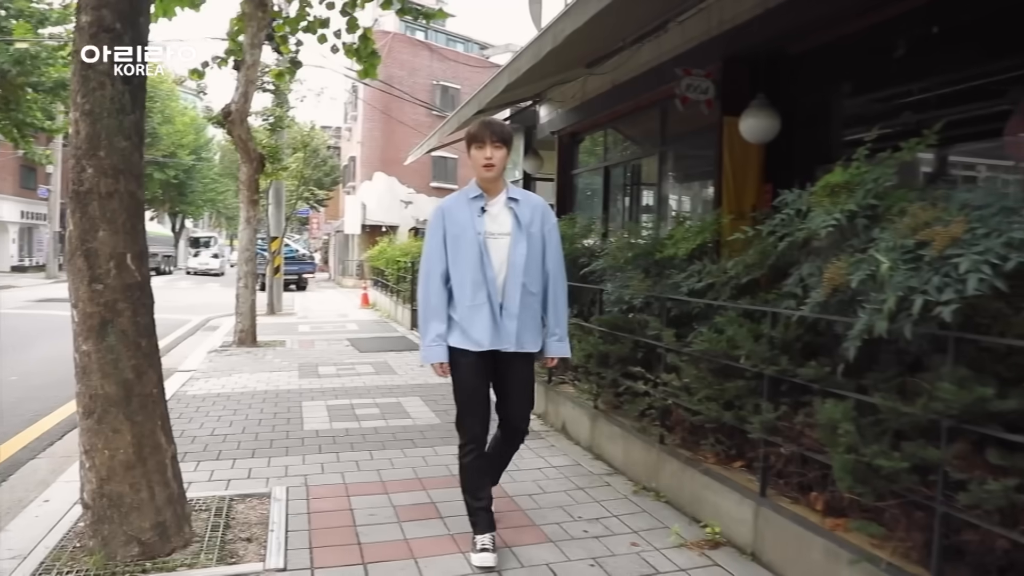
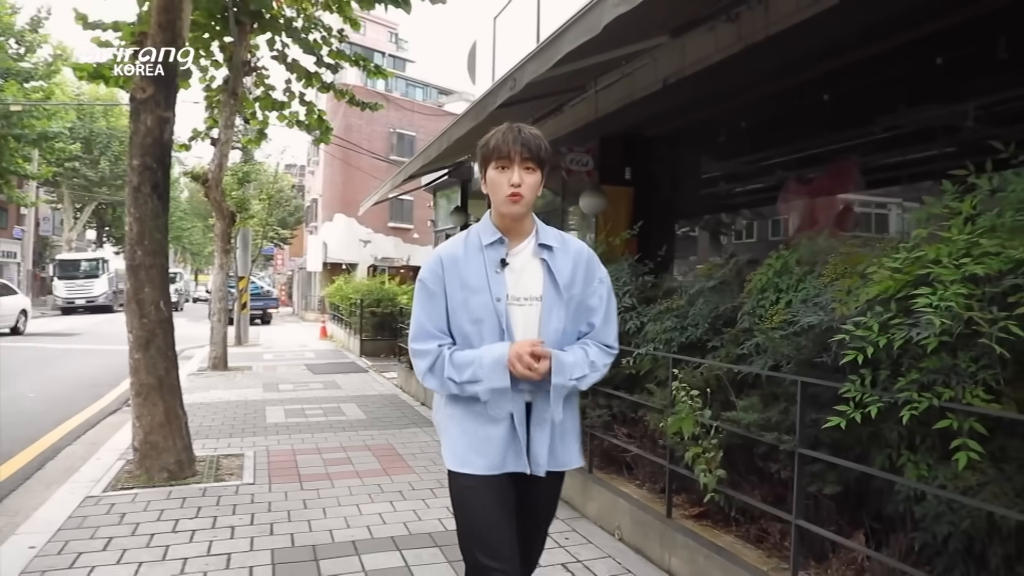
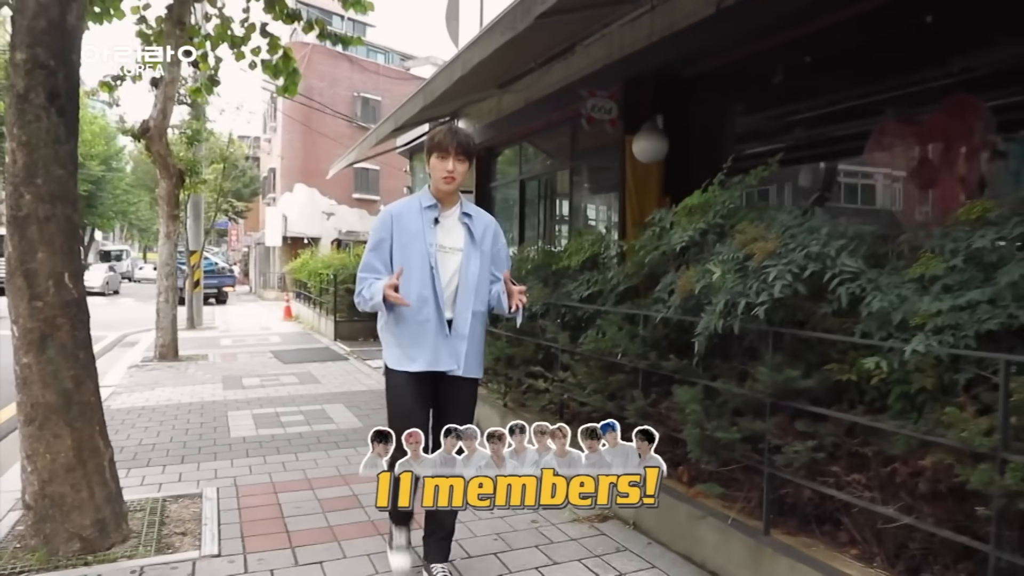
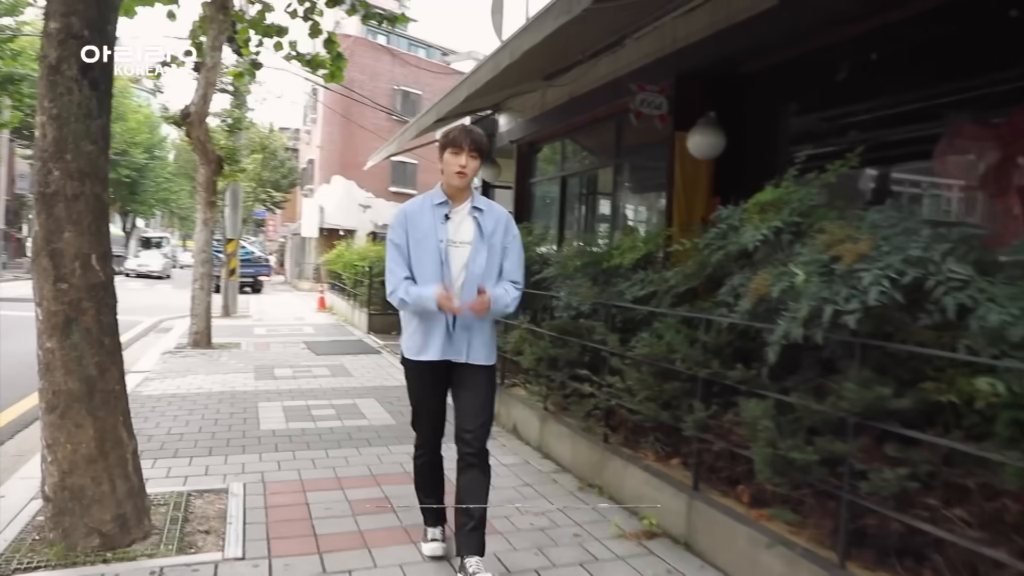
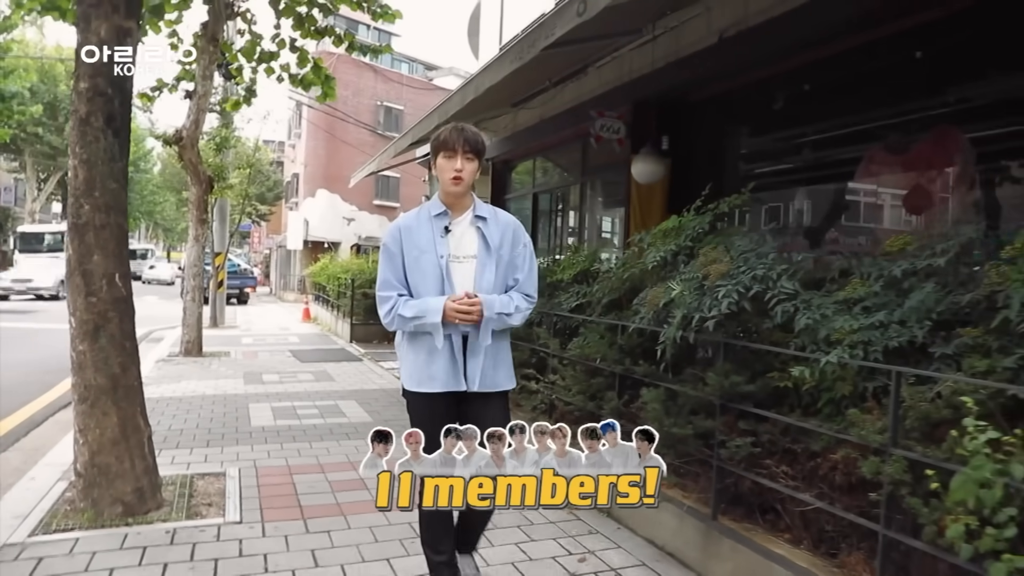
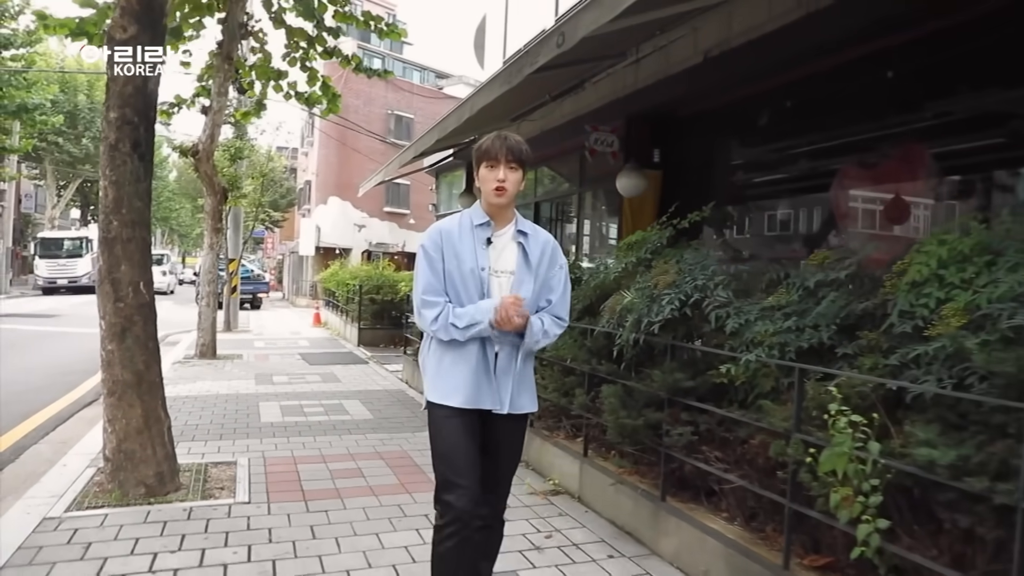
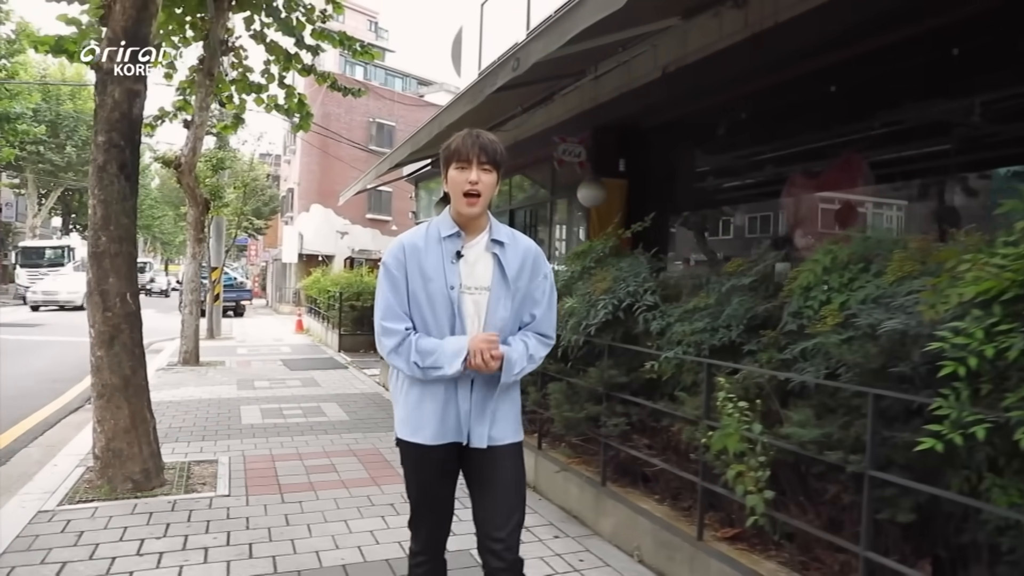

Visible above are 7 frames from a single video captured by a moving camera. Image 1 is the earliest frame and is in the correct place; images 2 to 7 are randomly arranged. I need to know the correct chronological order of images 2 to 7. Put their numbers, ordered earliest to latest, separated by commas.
4, 3, 5, 6, 7, 2
